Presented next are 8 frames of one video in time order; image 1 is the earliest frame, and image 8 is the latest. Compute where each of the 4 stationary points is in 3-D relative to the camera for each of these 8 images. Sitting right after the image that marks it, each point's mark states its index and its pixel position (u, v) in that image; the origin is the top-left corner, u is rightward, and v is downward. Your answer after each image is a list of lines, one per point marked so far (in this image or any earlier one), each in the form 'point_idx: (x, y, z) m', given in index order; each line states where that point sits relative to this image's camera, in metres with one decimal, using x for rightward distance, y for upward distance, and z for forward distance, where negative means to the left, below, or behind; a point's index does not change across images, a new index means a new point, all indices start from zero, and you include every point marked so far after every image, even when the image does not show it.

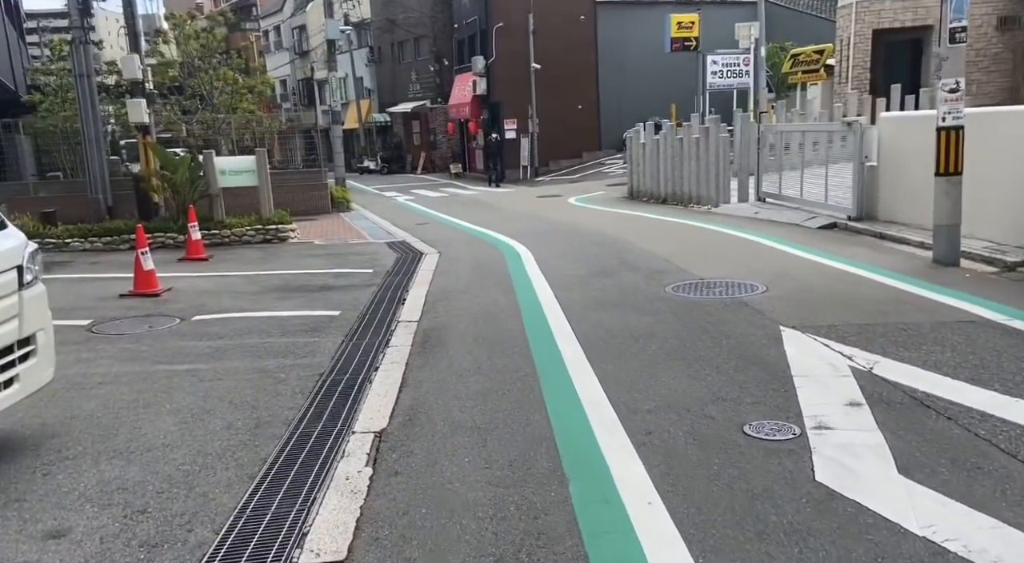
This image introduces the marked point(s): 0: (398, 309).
0: (-1.2, -0.3, +8.8) m
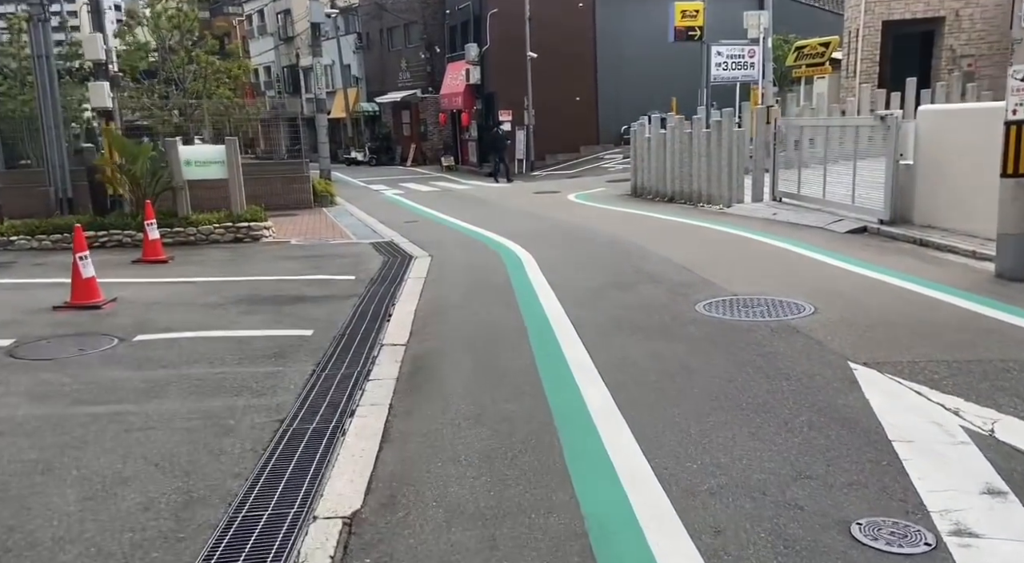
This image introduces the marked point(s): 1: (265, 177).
0: (-1.1, -0.4, +7.5) m
1: (-5.6, +2.3, +19.7) m
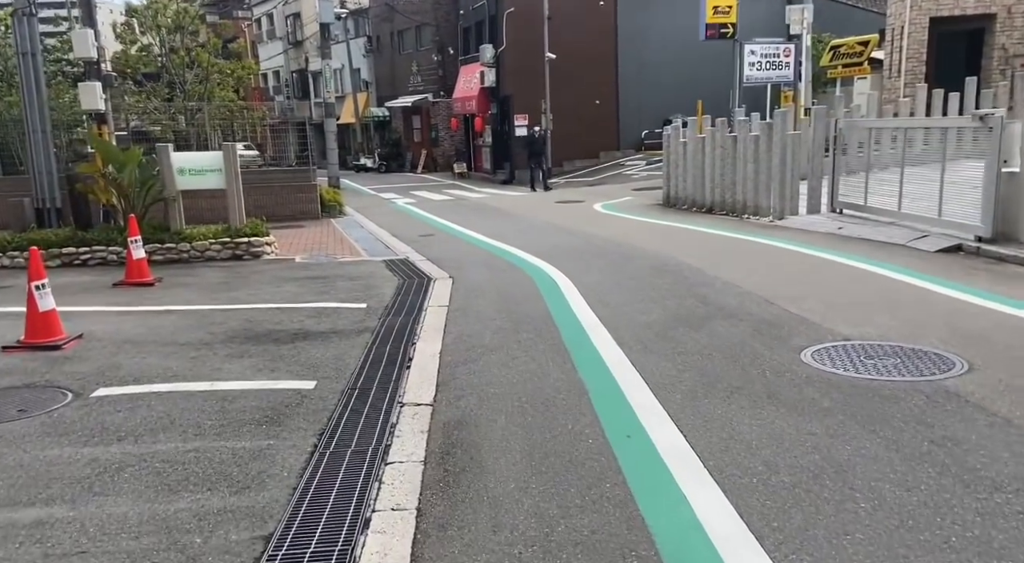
0: (-0.8, -0.7, +6.0) m
1: (-5.1, +2.0, +18.2) m
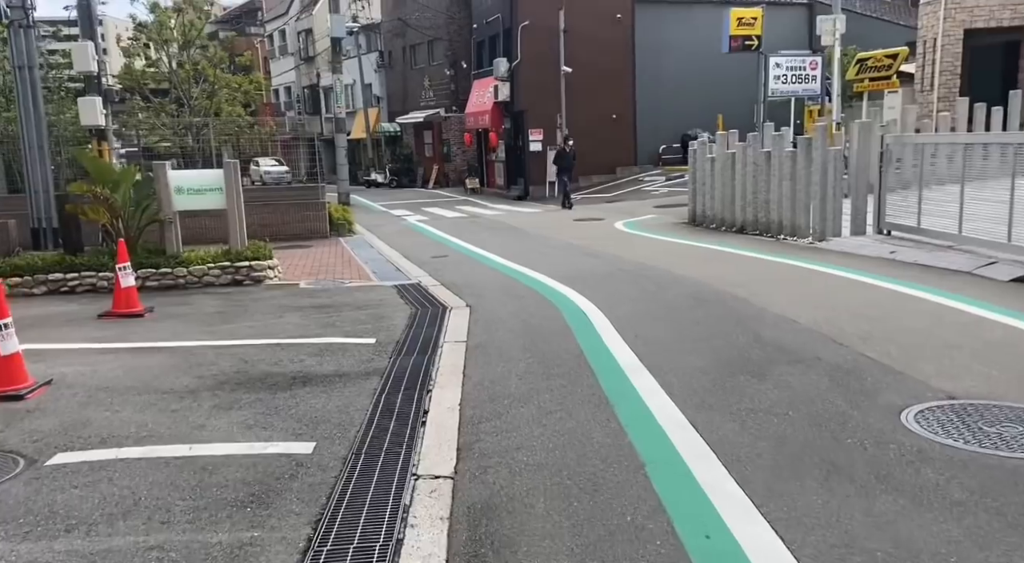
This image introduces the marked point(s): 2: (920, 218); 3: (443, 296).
0: (-0.6, -0.9, +5.1) m
1: (-4.7, +1.5, +17.4) m
2: (+5.3, +0.8, +11.4) m
3: (-0.8, -0.2, +10.3) m
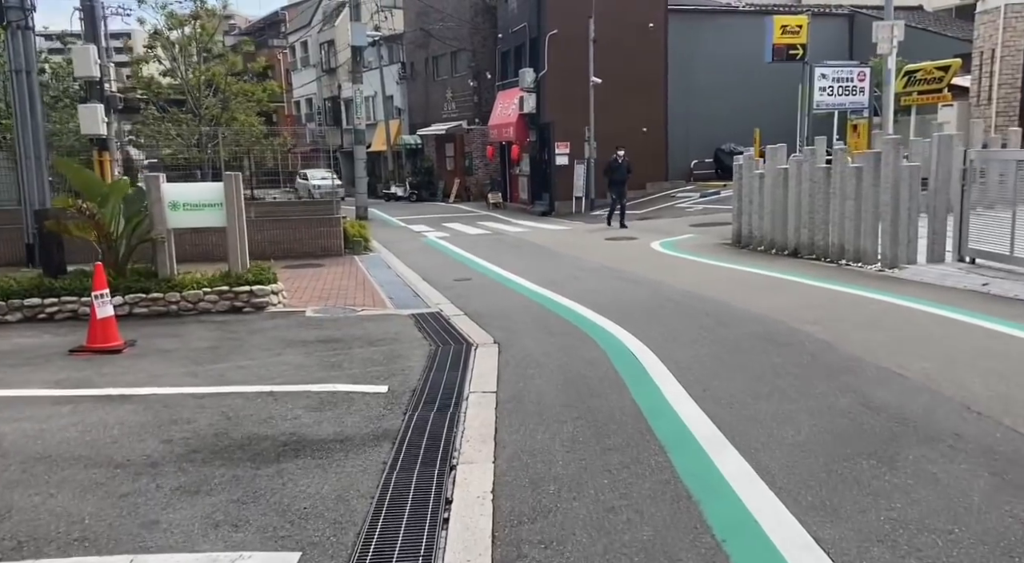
0: (-0.3, -1.2, +3.8) m
1: (-4.2, +1.1, +16.2) m
2: (+5.7, +0.4, +10.0) m
3: (-0.5, -0.5, +9.0) m
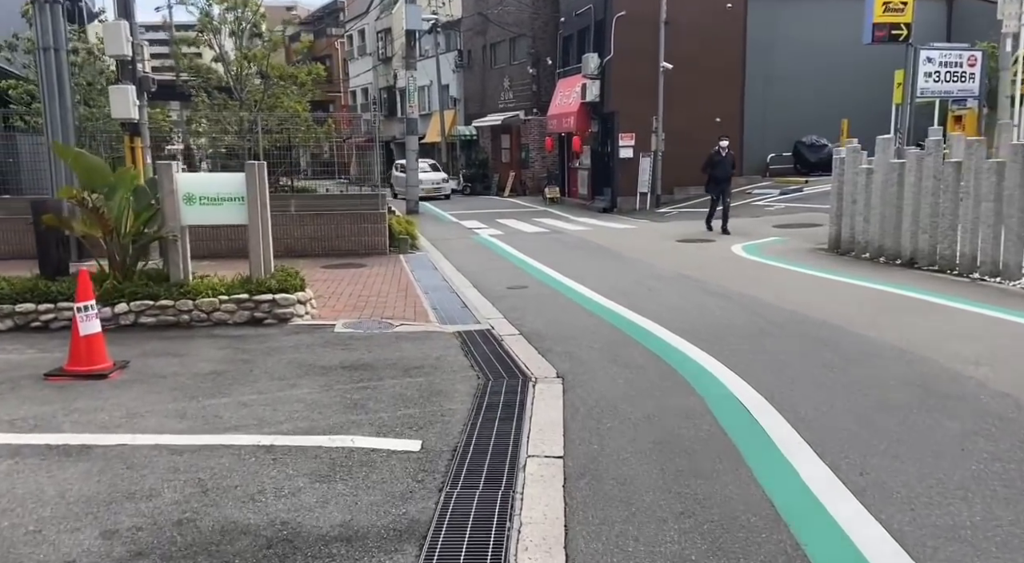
0: (-0.1, -1.3, +2.2) m
1: (-3.2, +1.1, +14.8) m
2: (+6.4, +0.2, +8.0) m
3: (+0.1, -0.6, +7.4) m
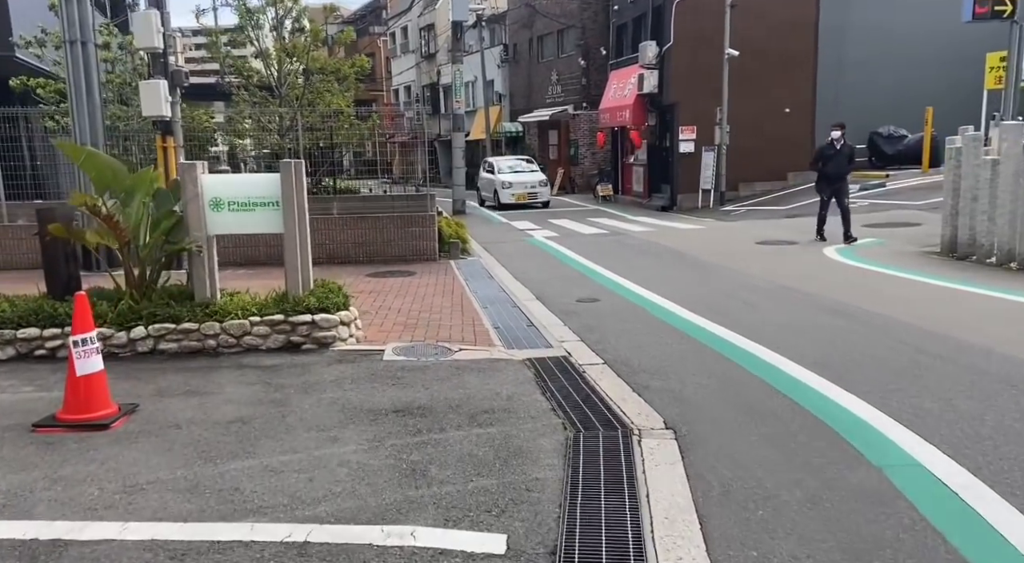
0: (+0.3, -1.5, +0.8) m
1: (-2.2, +1.0, +13.5) m
2: (+7.0, +0.1, +6.3) m
3: (+0.7, -0.8, +6.0) m
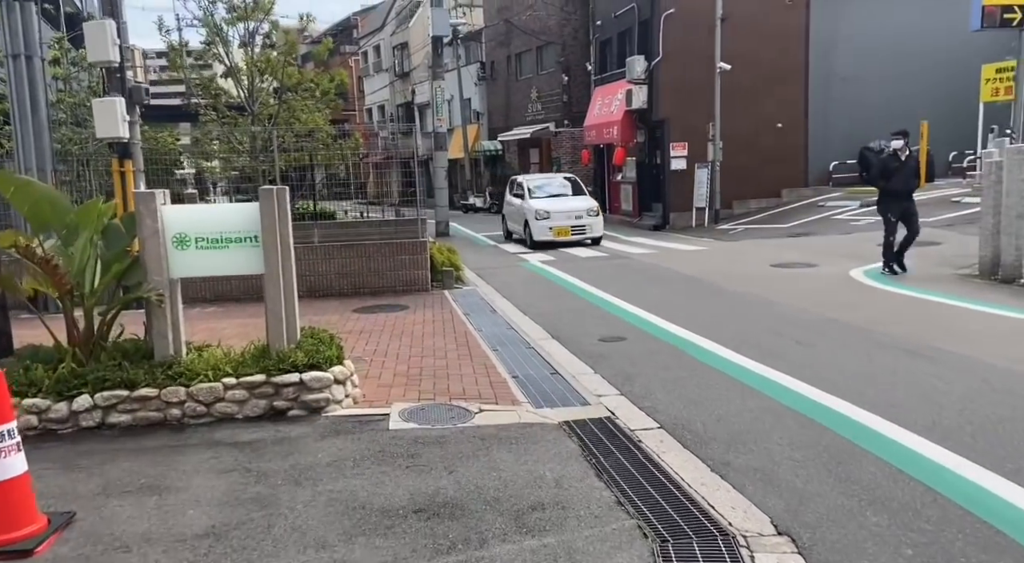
0: (+0.7, -1.7, -0.5) m
1: (-2.2, +0.5, +12.2) m
2: (+7.3, -0.1, +5.2) m
3: (+1.0, -1.1, +4.7) m
